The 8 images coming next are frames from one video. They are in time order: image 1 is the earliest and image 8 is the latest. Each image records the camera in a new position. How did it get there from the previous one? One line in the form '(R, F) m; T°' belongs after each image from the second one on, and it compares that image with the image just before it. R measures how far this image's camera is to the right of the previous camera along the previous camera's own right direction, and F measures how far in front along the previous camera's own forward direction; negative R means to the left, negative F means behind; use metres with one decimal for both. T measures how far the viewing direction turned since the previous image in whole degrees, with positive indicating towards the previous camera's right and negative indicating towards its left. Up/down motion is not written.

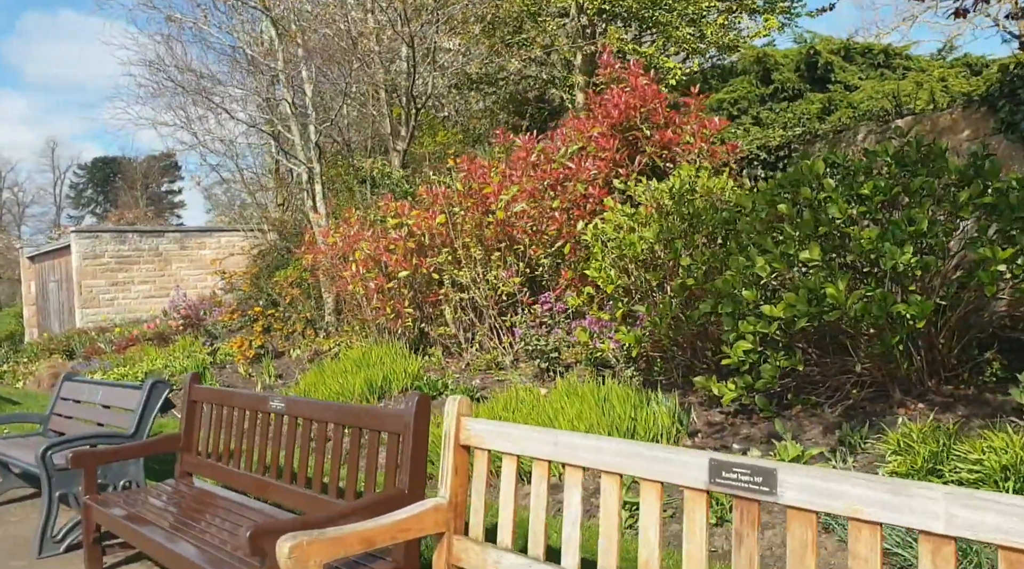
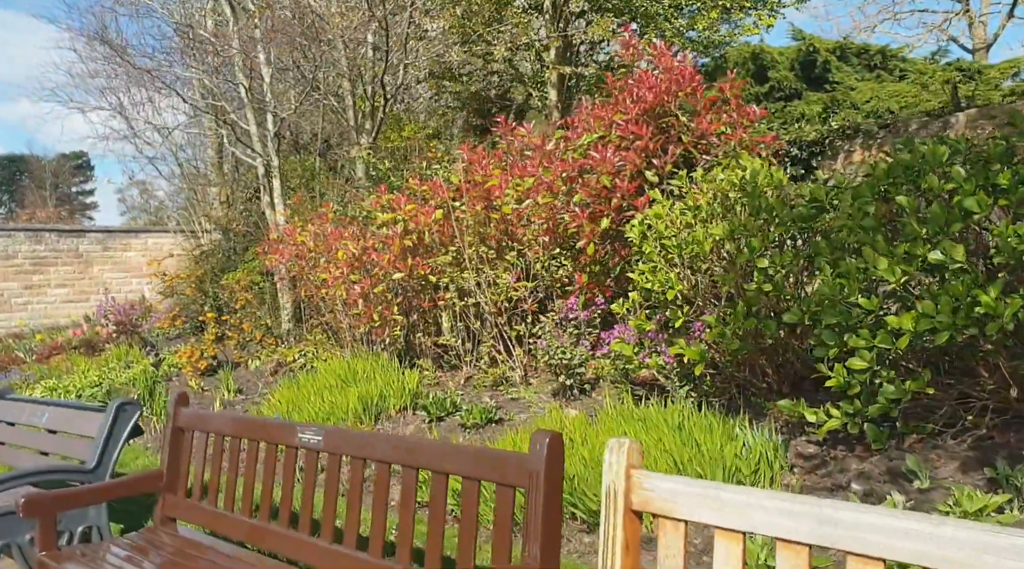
(-0.6, +0.8) m; +5°
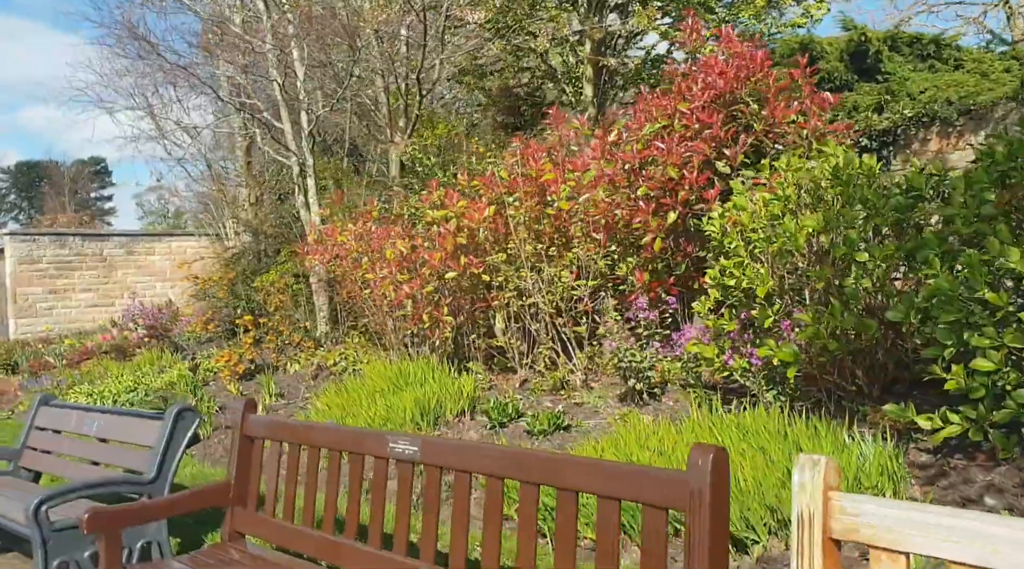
(-0.3, +0.3) m; -1°
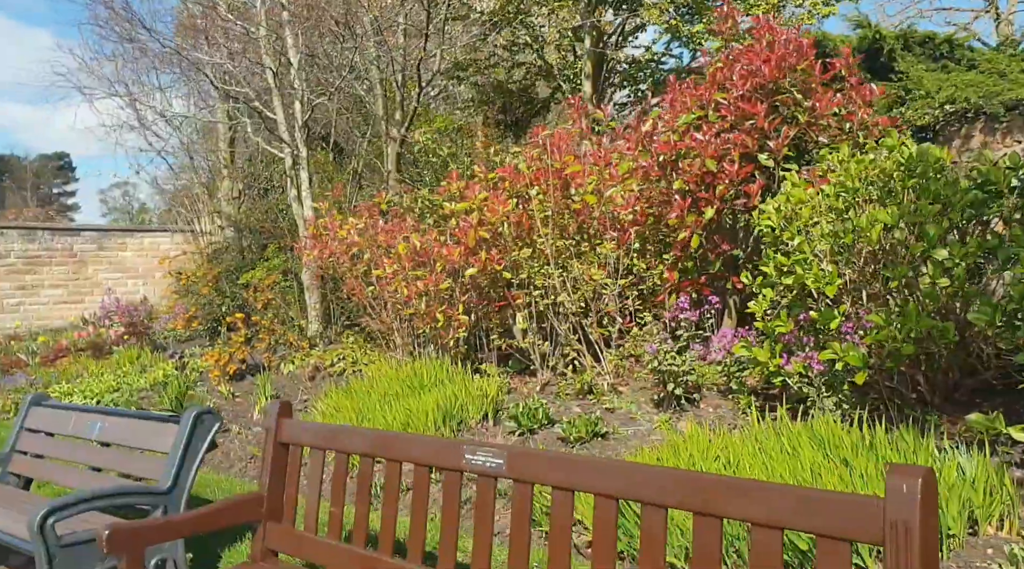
(-0.4, +0.4) m; +2°
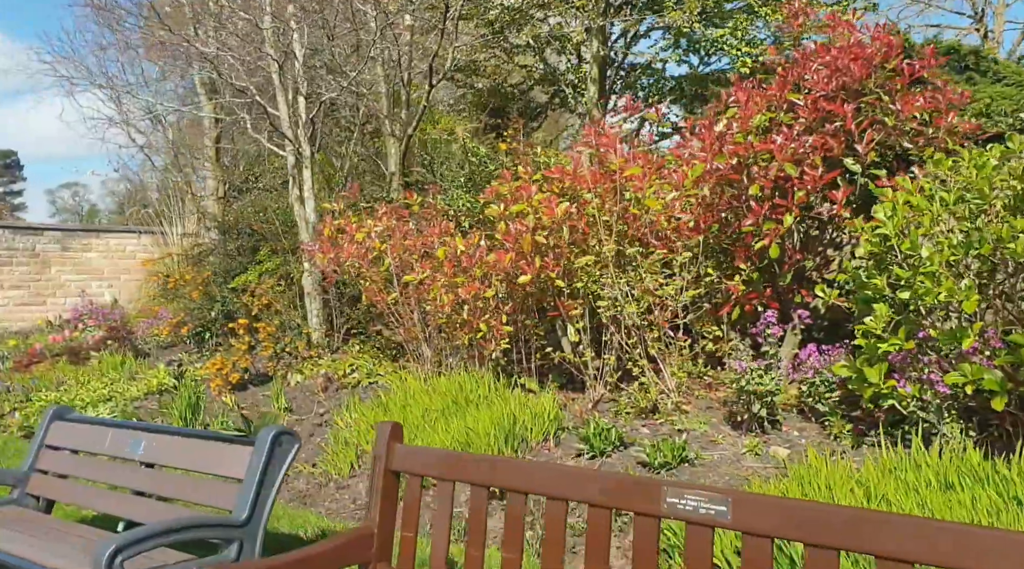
(-0.6, +0.4) m; +3°
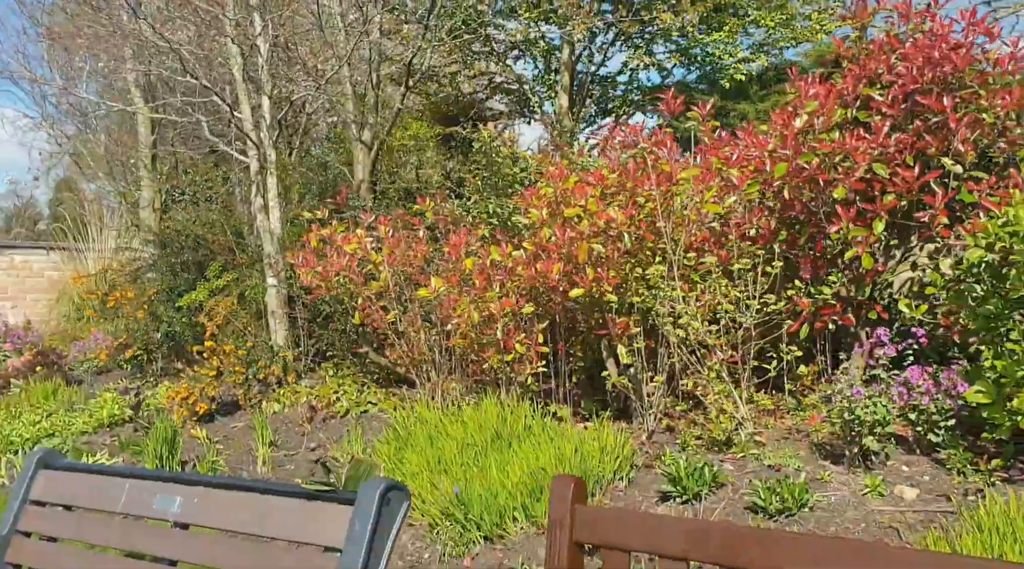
(-0.8, +0.7) m; +6°
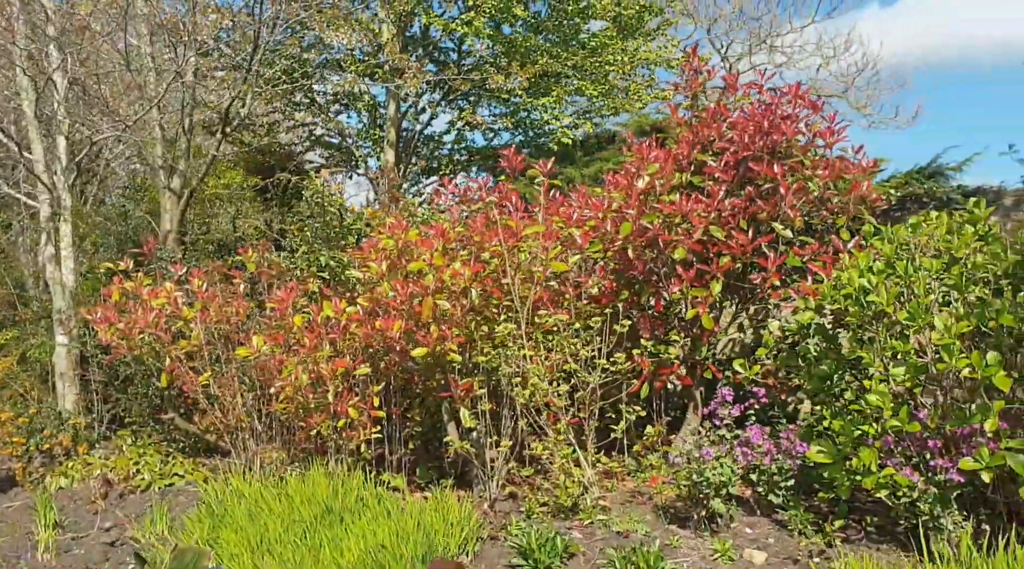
(-0.1, +0.3) m; +13°
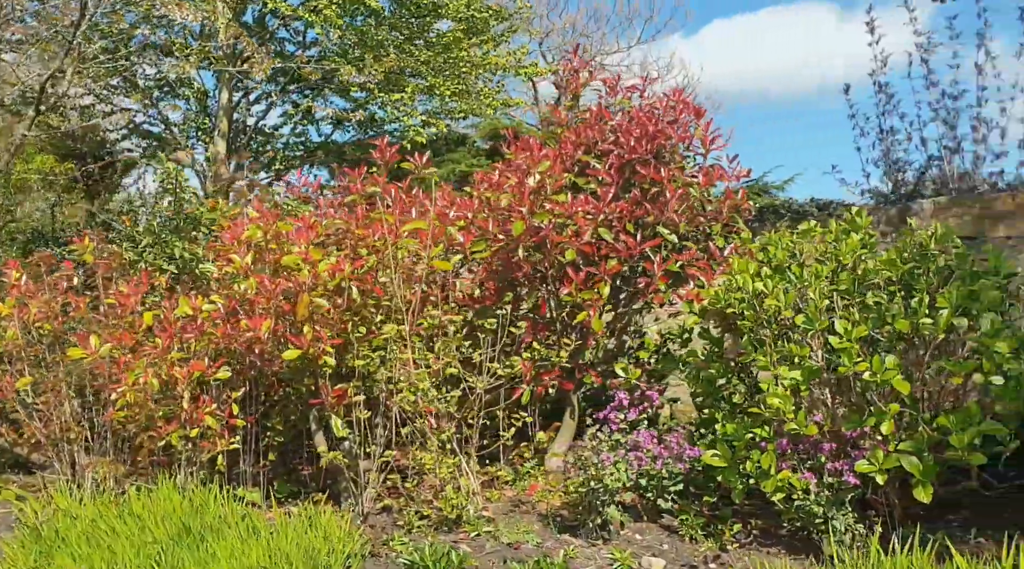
(-0.3, +0.3) m; +12°
